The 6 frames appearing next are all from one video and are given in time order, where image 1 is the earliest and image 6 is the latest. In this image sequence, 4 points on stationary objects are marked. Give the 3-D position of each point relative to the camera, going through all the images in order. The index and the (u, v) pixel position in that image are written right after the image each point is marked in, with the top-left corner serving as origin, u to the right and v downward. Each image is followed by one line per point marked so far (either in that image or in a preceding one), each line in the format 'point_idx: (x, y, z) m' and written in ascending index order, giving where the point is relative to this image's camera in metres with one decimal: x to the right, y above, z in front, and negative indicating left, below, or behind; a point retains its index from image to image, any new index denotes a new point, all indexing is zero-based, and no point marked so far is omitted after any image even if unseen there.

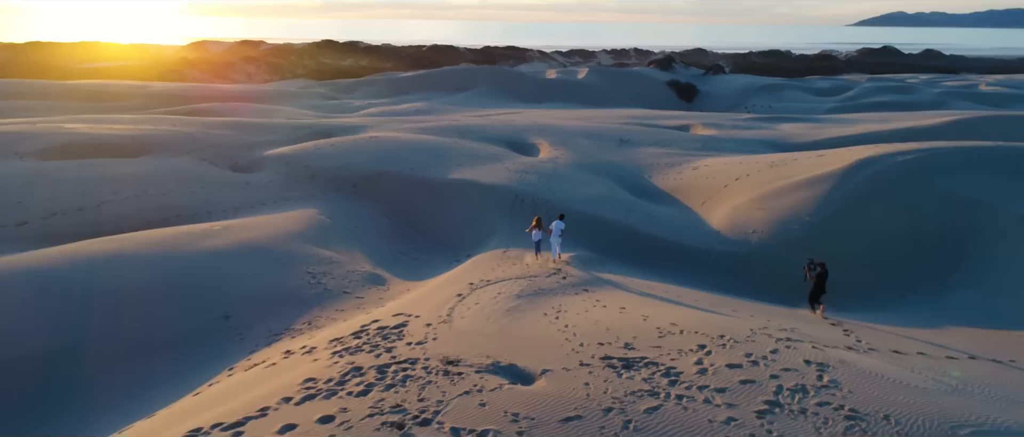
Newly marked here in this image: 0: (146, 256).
0: (-4.6, -0.5, +8.7) m
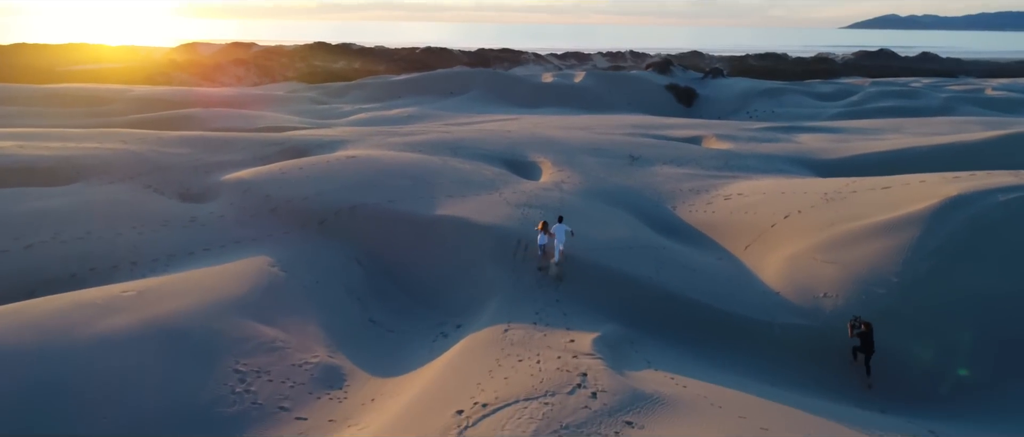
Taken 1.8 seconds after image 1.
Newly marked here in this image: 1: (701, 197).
0: (-4.5, -1.2, +6.3) m
1: (+3.7, +0.4, +13.7) m
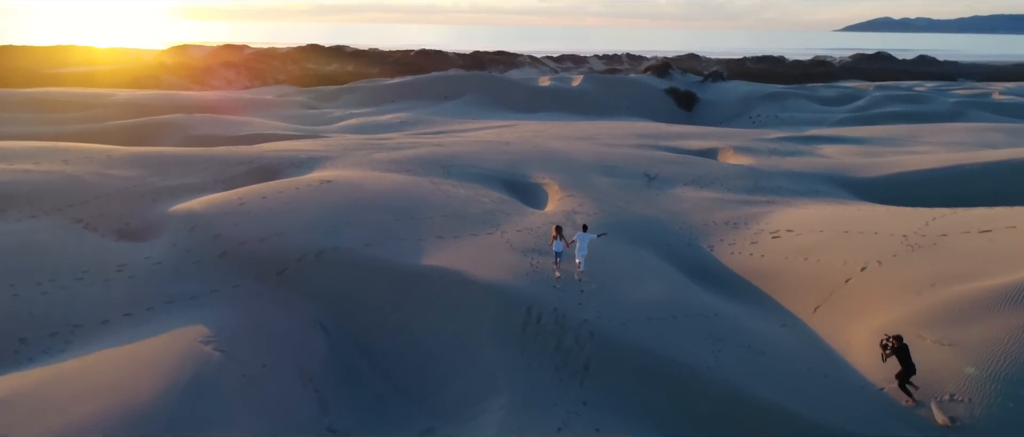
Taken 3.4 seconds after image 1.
0: (-4.4, -1.8, +4.0) m
1: (+3.8, -0.2, +11.5) m
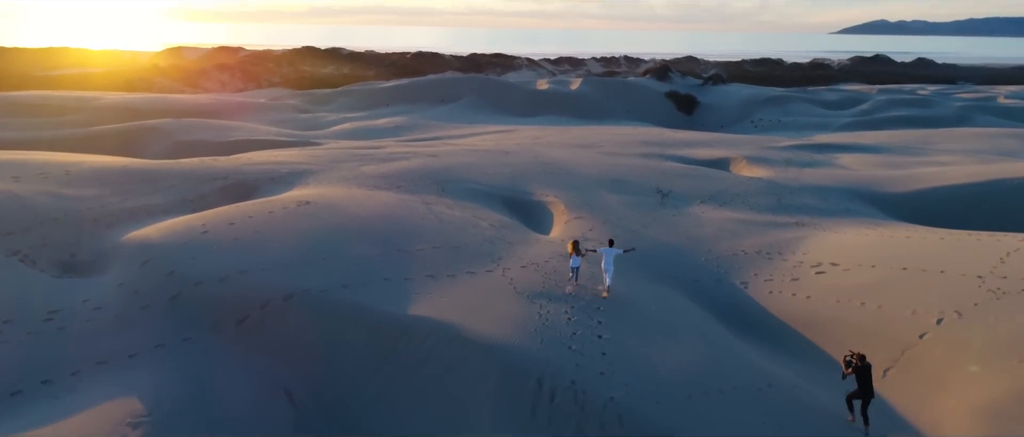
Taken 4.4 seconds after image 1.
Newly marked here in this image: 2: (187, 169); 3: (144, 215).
0: (-4.3, -2.2, +2.5) m
1: (+3.8, -0.7, +10.0) m
2: (-7.6, +1.2, +16.3) m
3: (-6.3, +0.1, +11.9) m
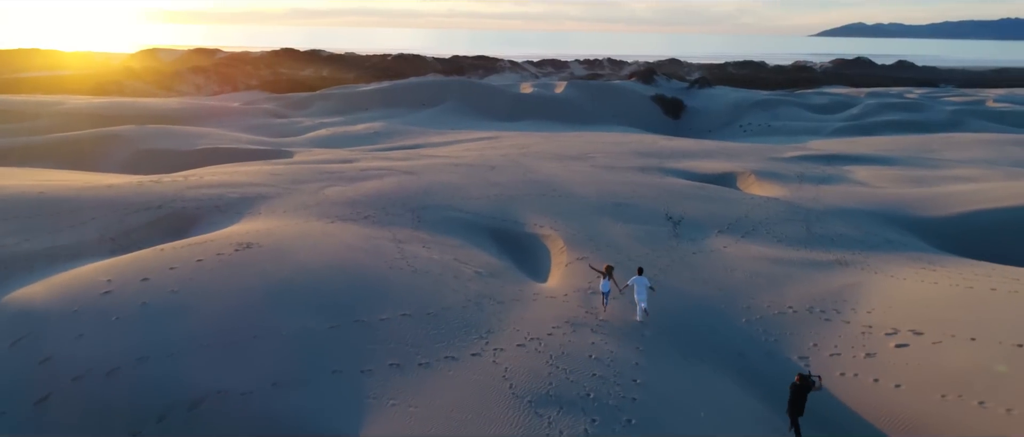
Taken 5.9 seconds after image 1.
0: (-4.2, -2.8, +0.2) m
1: (+3.8, -1.3, +7.9) m
2: (-7.8, +0.5, +13.9) m
3: (-6.4, -0.6, +9.6) m
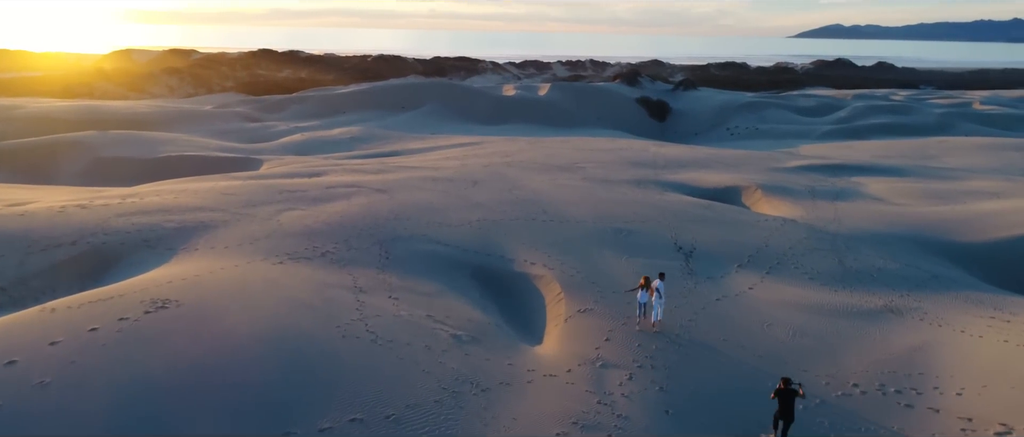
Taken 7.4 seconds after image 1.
0: (-4.1, -3.4, -1.9) m
1: (+3.7, -1.8, +6.1) m
2: (-8.1, -0.1, +11.7) m
3: (-6.6, -1.2, +7.4) m
